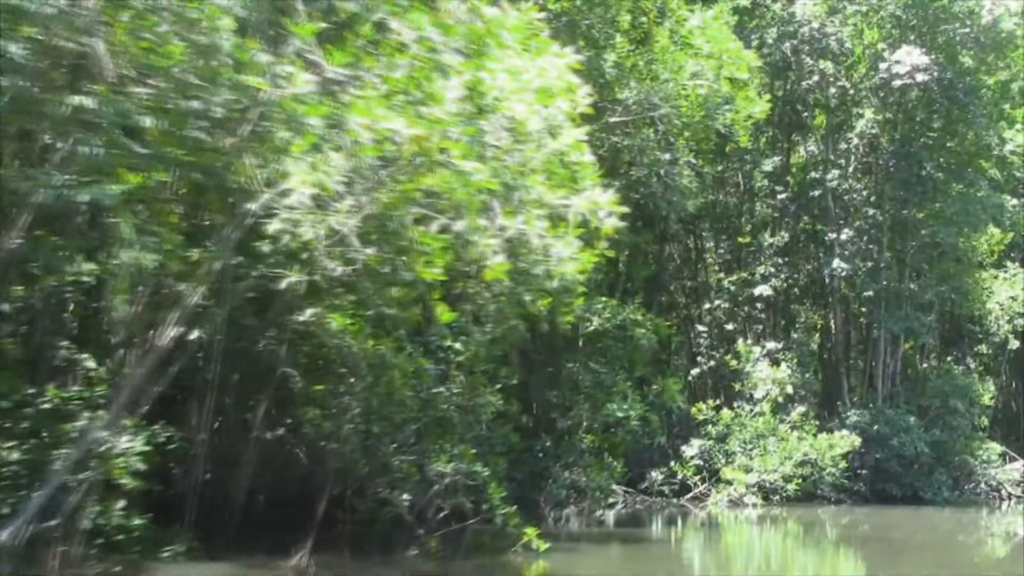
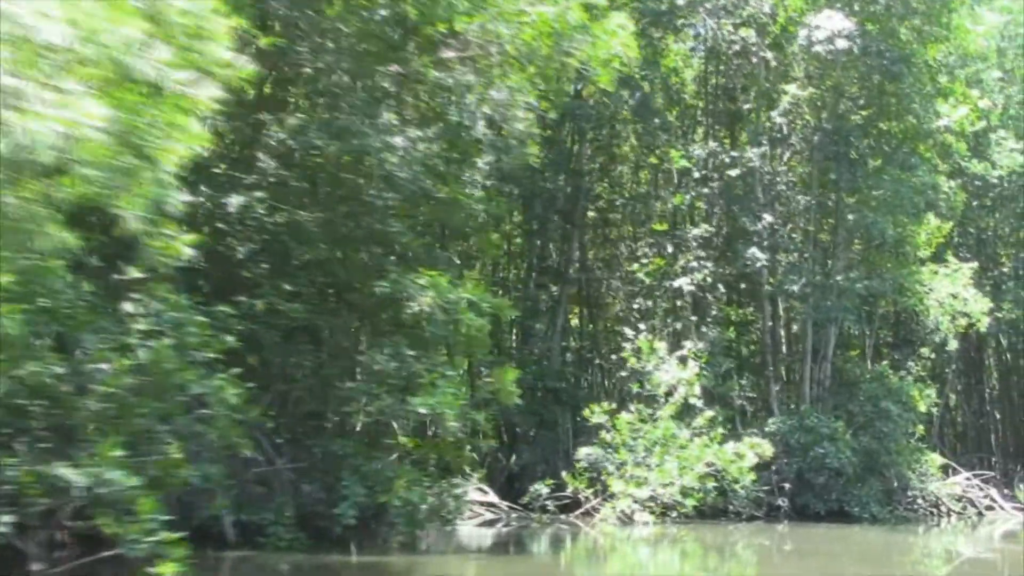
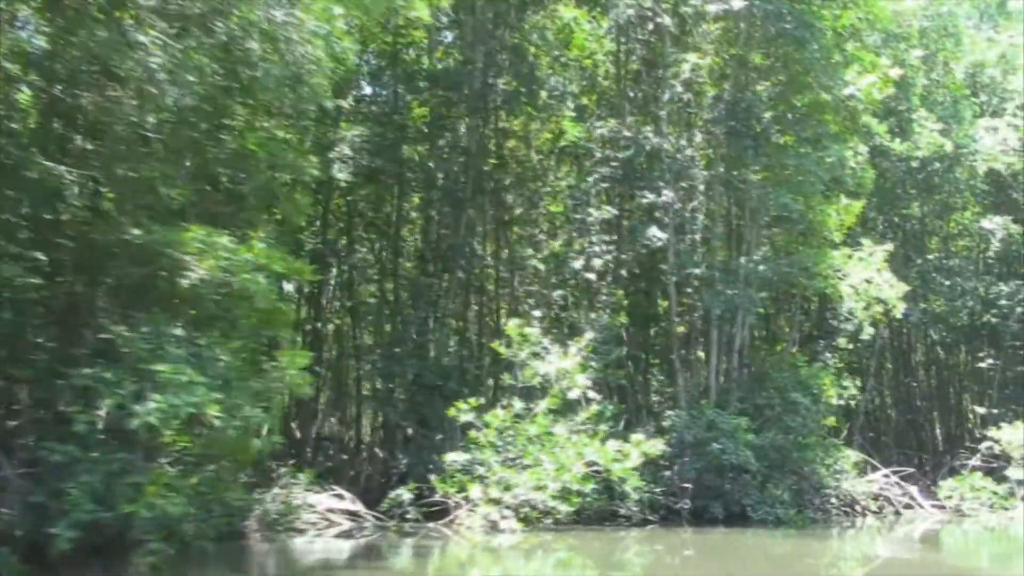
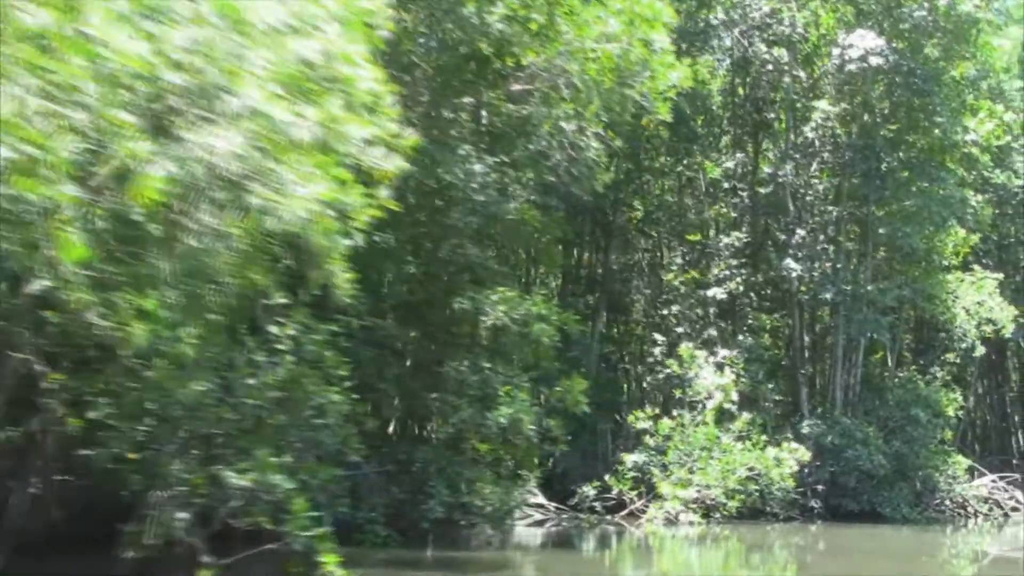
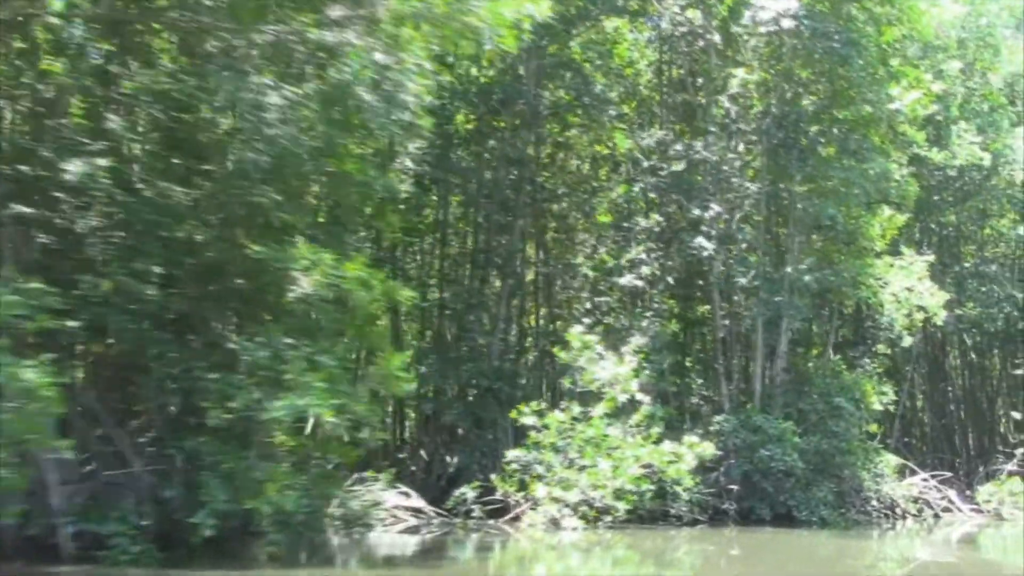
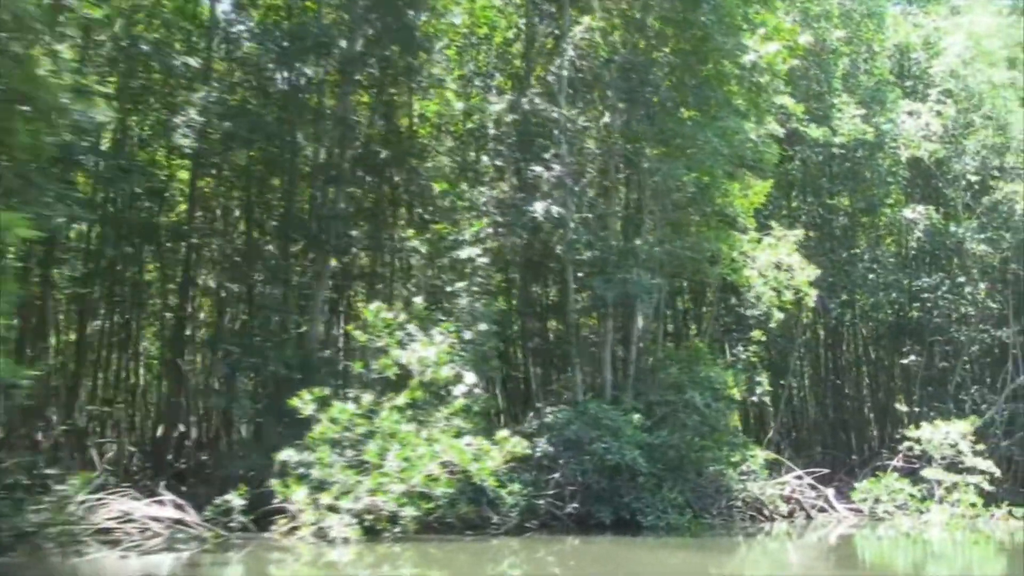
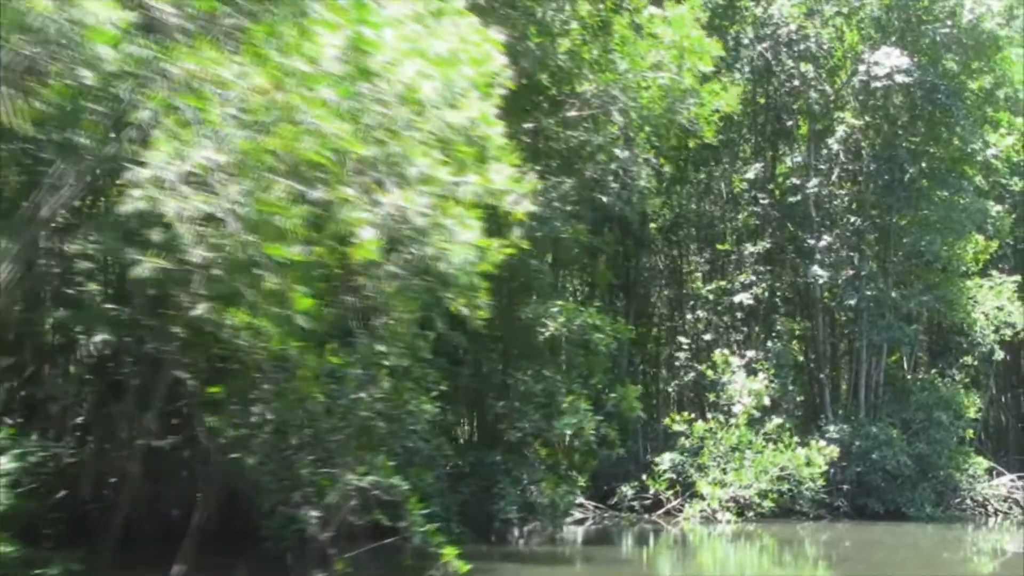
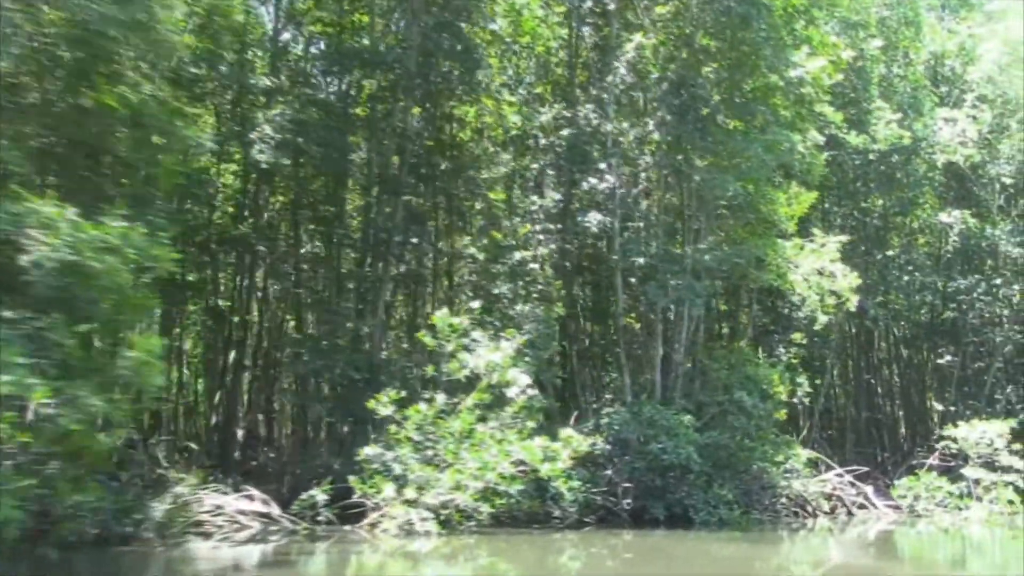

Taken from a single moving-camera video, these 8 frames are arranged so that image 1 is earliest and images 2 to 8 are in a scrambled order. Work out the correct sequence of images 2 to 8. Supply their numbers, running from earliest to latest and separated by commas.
7, 4, 2, 5, 3, 8, 6
